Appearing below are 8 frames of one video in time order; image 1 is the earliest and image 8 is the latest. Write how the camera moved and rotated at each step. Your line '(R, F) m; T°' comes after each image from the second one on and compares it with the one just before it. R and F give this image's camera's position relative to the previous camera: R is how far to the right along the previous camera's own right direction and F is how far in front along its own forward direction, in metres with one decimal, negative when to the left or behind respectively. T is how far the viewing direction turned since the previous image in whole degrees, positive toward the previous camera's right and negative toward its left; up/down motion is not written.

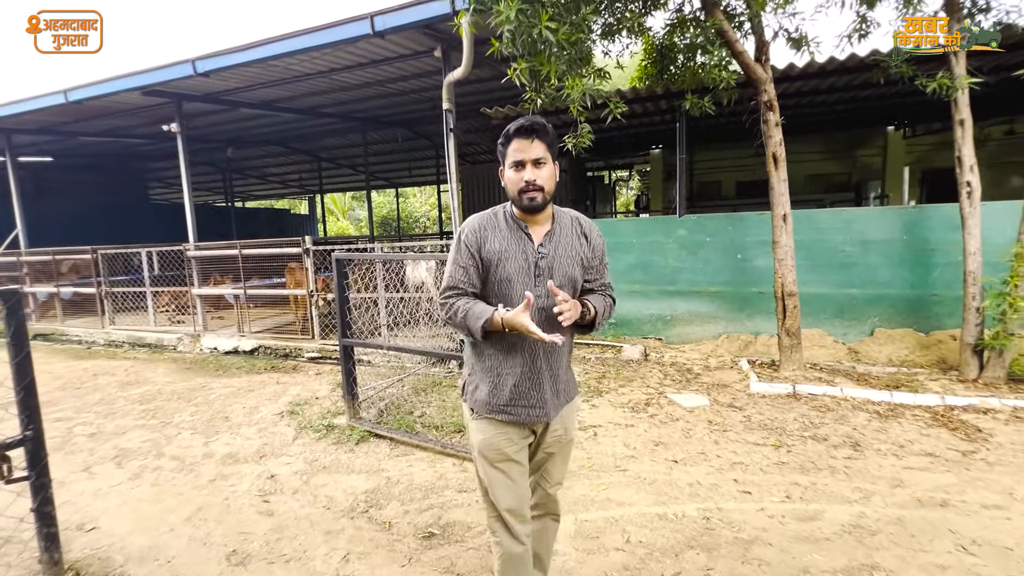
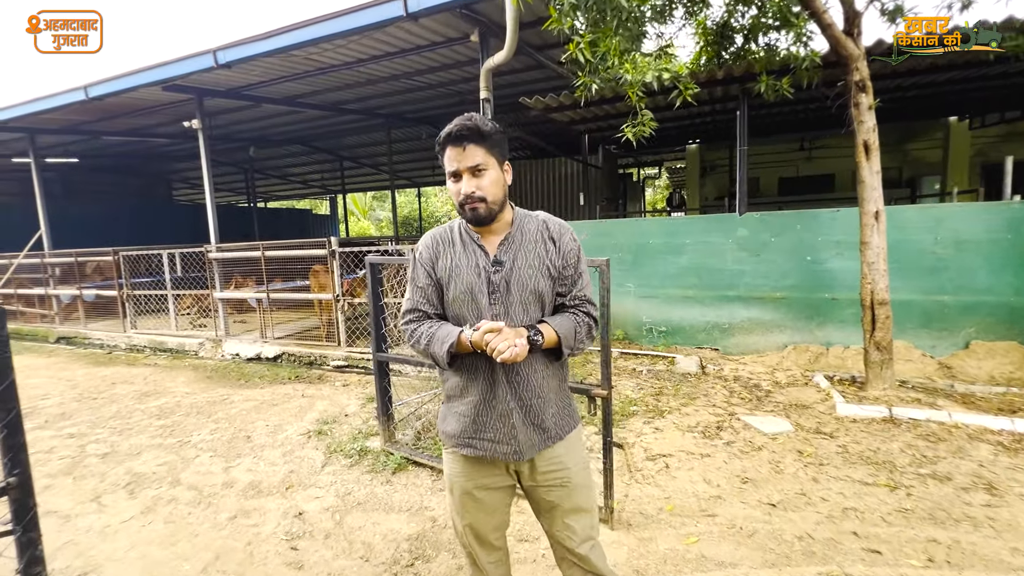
(-0.3, +0.4) m; -2°
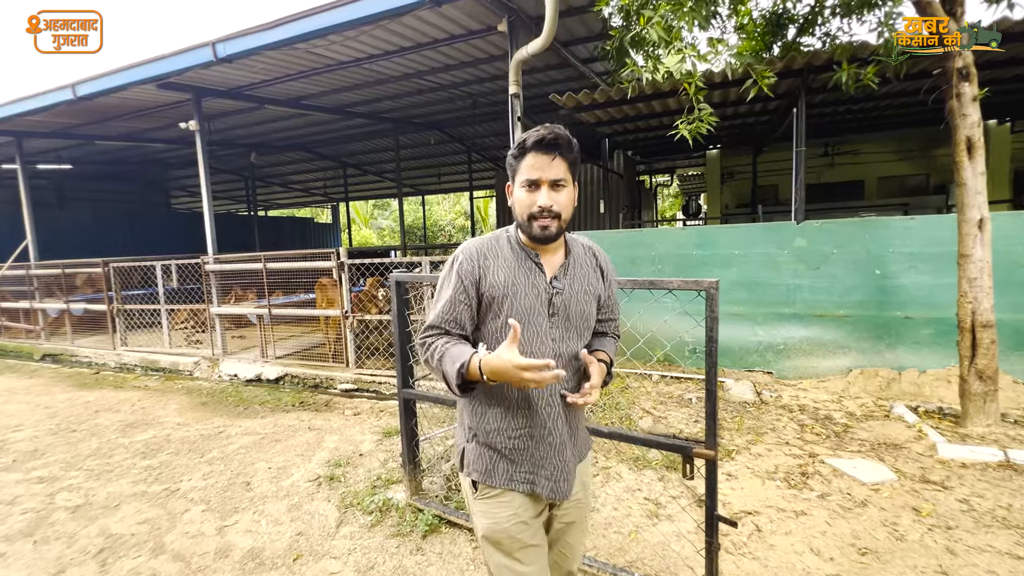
(-0.3, +0.5) m; 0°
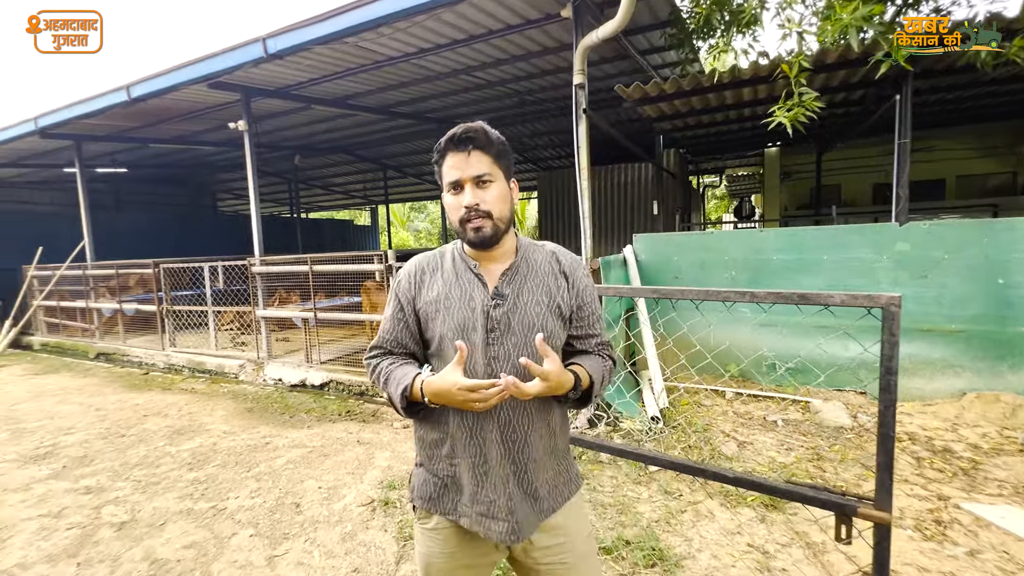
(-0.3, +0.3) m; -4°
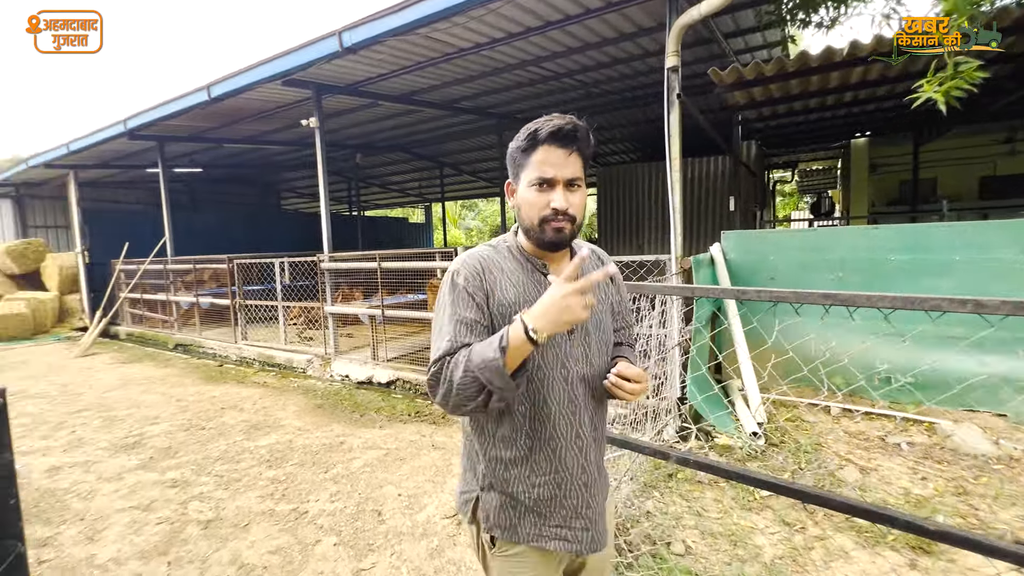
(-0.3, +0.2) m; -5°
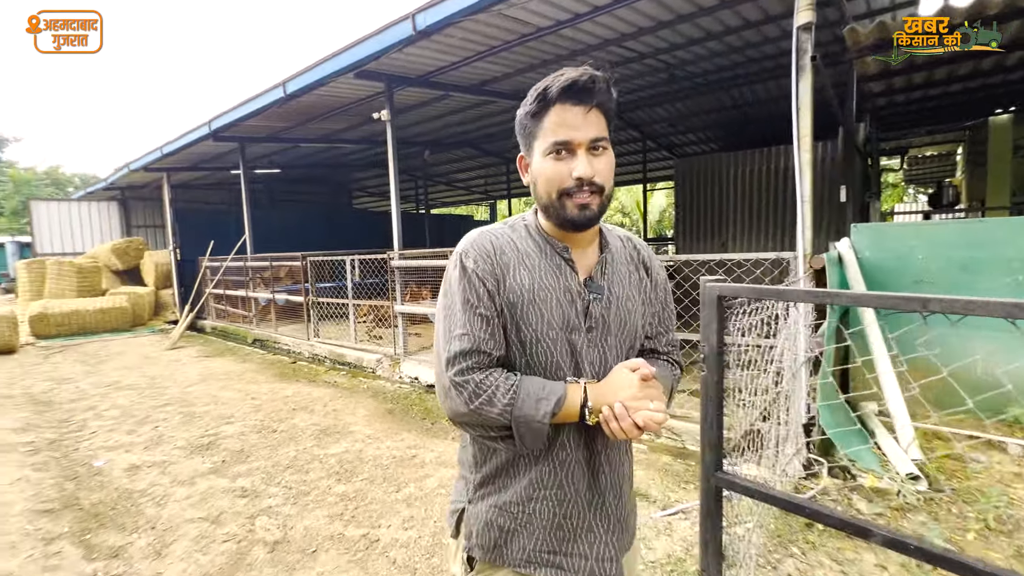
(-0.2, +0.4) m; -7°
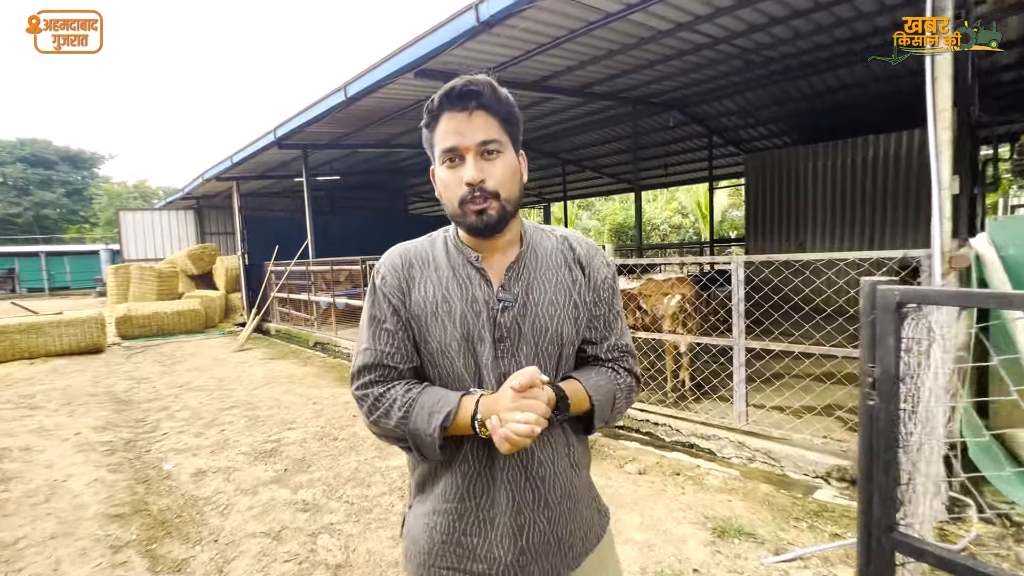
(-0.2, +0.3) m; -6°
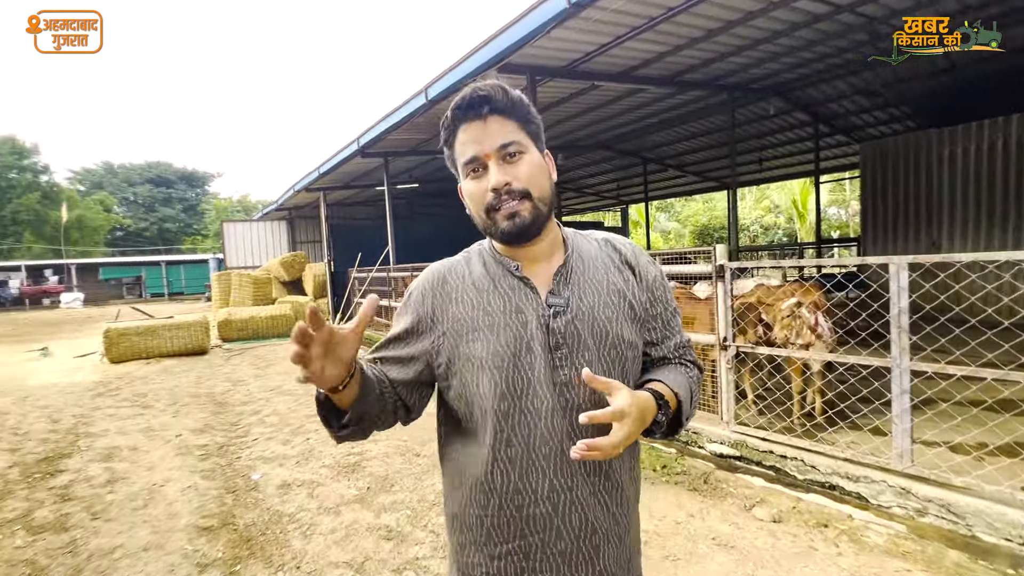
(-0.2, +0.4) m; -9°
